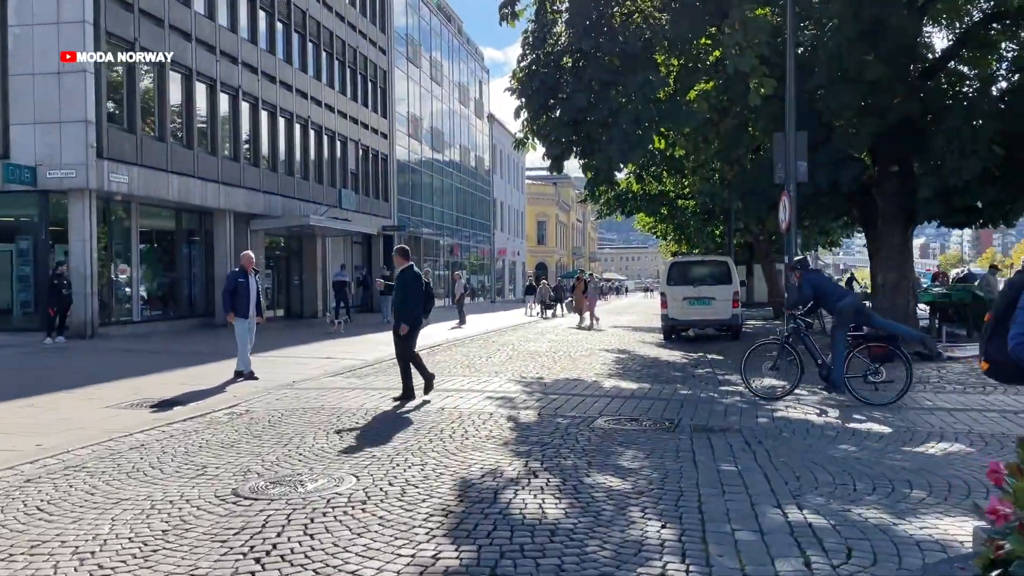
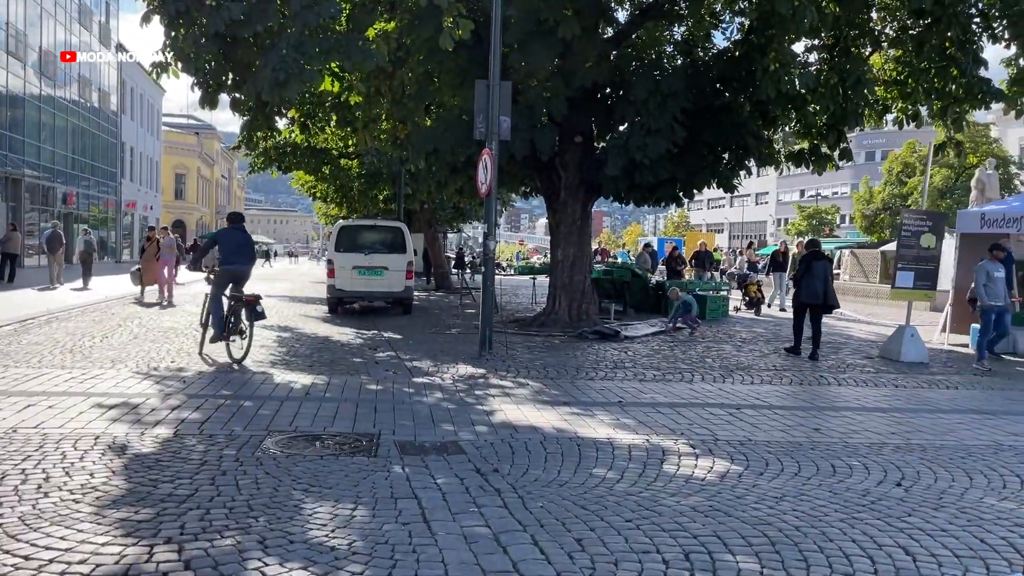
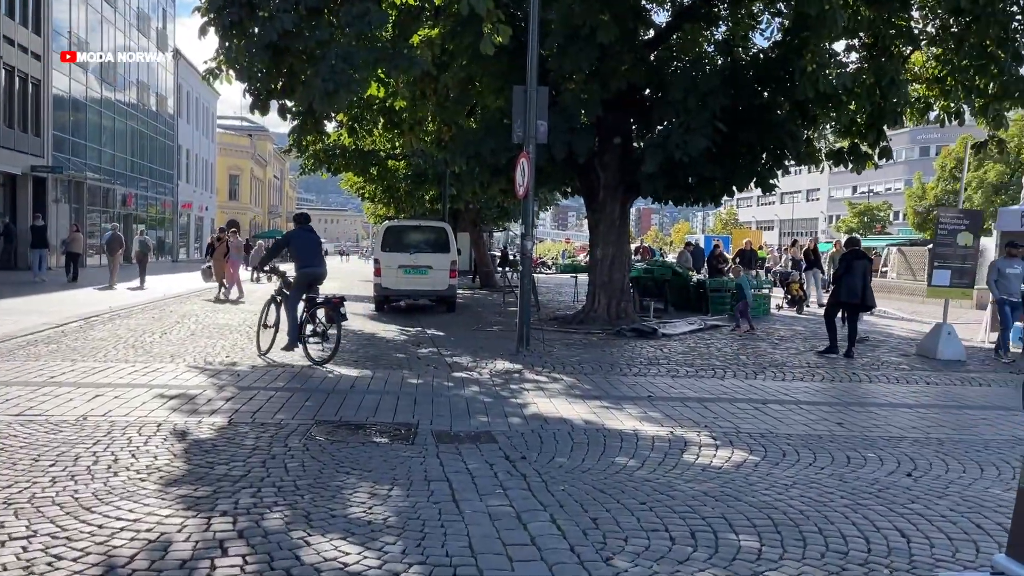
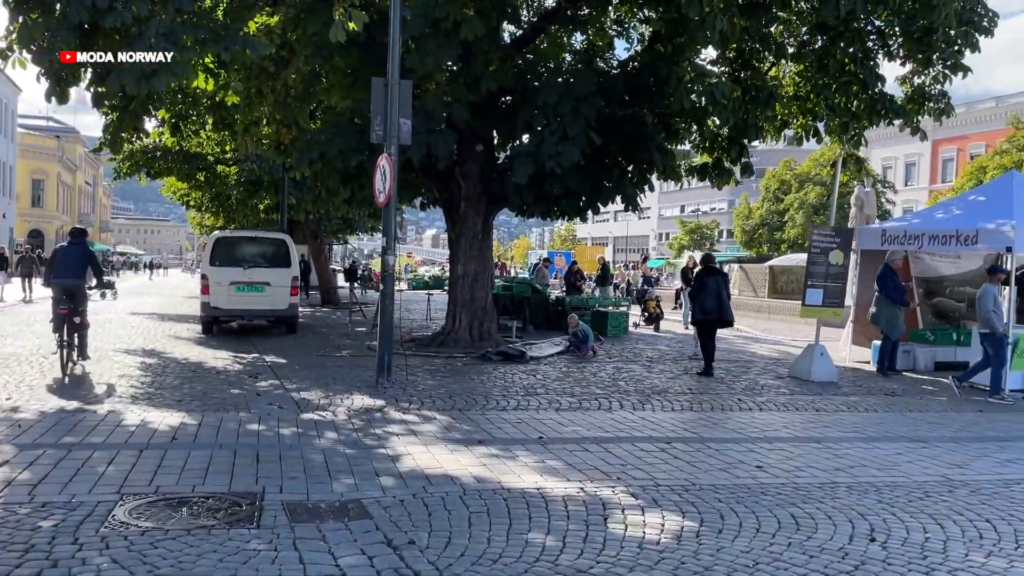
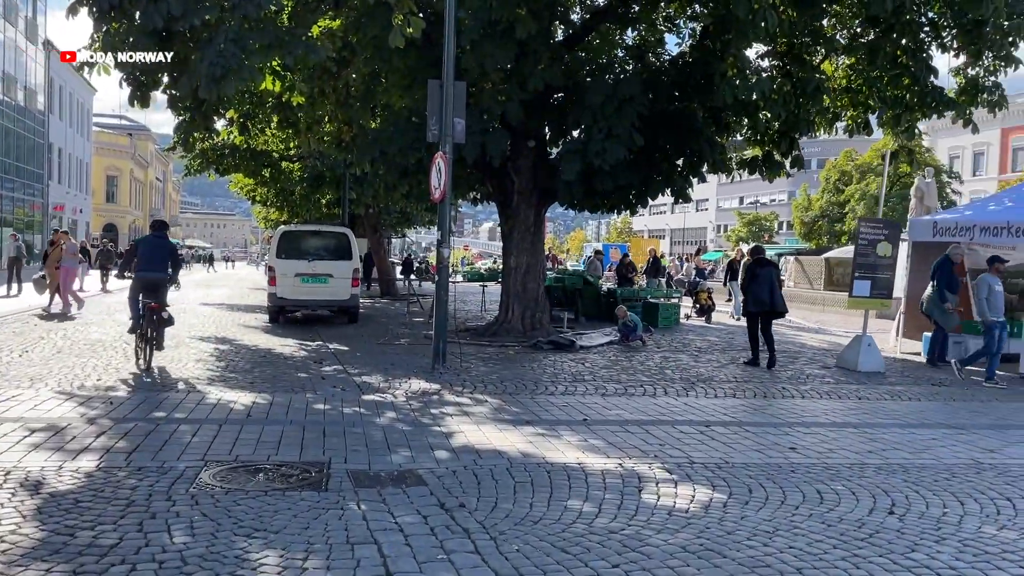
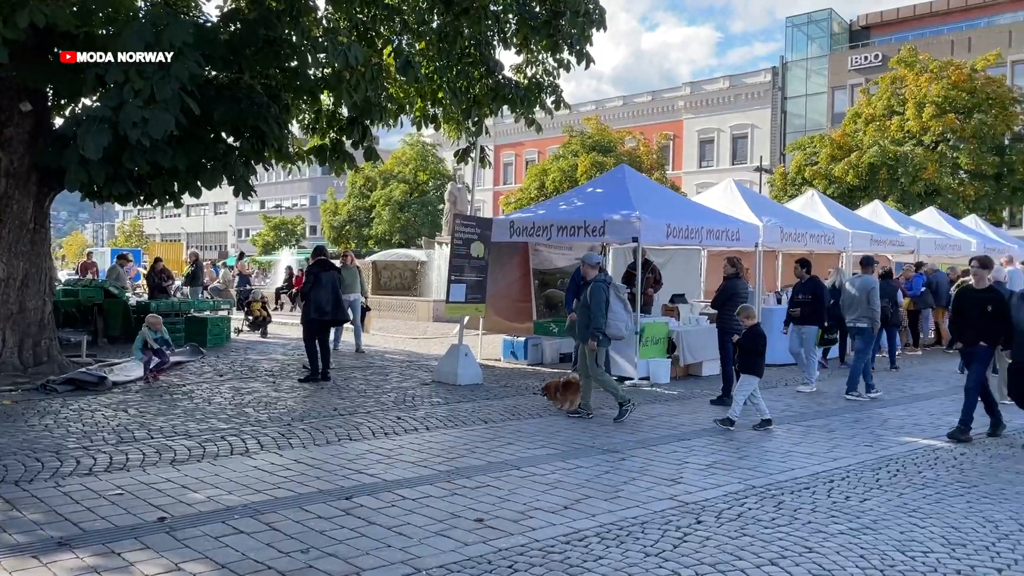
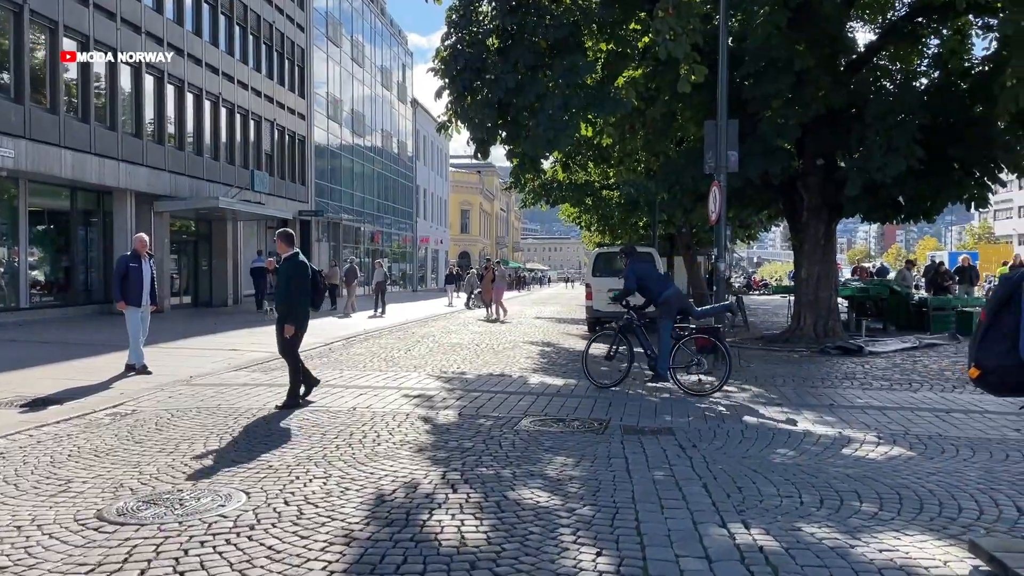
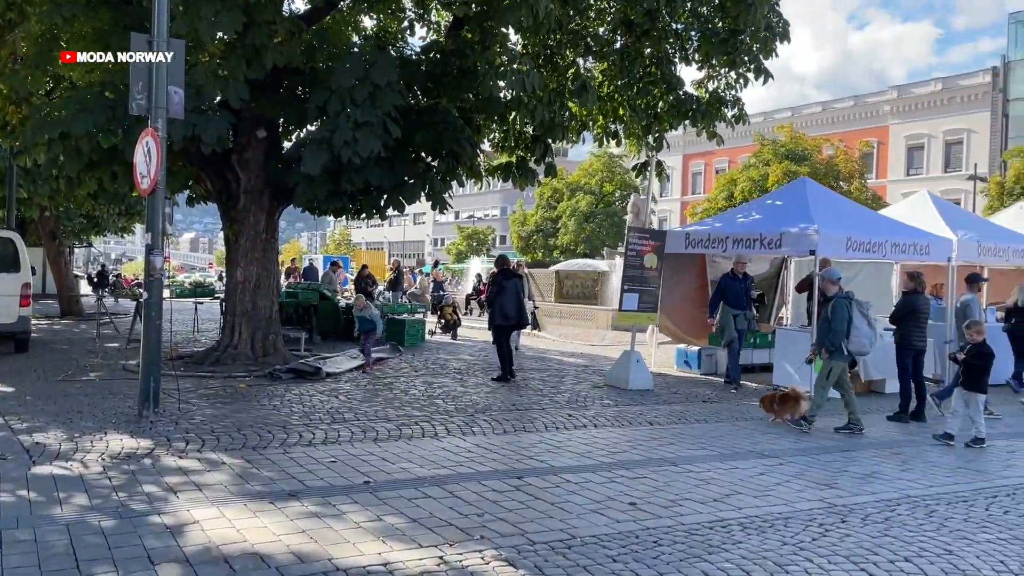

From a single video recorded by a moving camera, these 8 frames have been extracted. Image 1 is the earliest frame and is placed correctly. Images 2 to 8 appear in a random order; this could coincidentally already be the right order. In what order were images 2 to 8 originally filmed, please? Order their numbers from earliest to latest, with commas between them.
7, 3, 2, 5, 4, 8, 6
